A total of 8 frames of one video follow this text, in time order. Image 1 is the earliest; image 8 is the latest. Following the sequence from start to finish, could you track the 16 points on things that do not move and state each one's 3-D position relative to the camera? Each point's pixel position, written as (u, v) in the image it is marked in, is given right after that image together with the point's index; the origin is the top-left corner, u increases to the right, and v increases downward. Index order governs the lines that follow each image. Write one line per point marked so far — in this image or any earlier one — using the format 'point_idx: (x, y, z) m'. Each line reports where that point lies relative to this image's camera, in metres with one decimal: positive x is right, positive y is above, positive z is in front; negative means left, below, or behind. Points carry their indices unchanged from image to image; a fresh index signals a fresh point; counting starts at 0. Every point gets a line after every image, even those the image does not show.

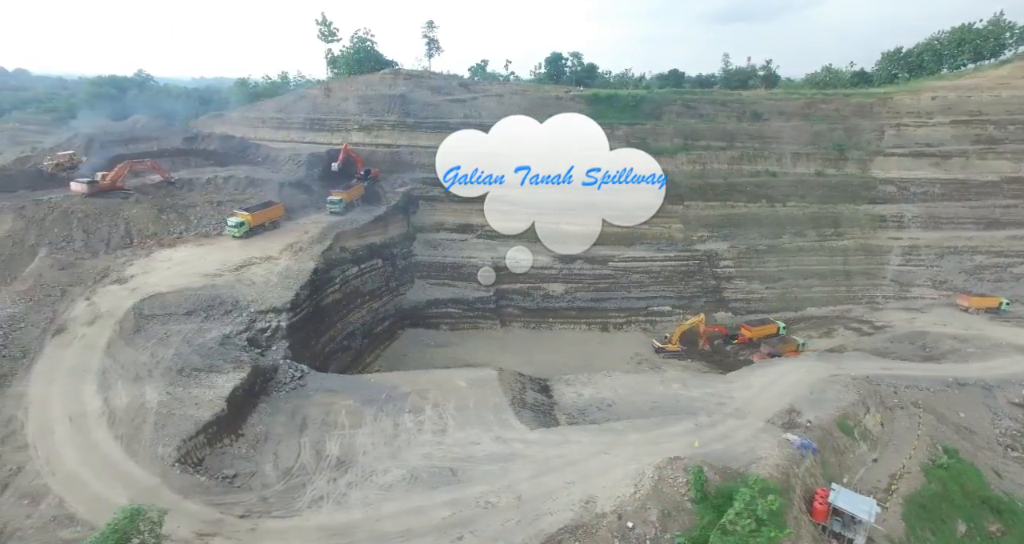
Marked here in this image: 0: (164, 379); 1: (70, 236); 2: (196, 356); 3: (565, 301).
0: (-6.6, -2.1, +8.7) m
1: (-12.8, +1.0, +13.3) m
2: (-6.5, -1.8, +9.4) m
3: (+2.2, -1.2, +18.5) m
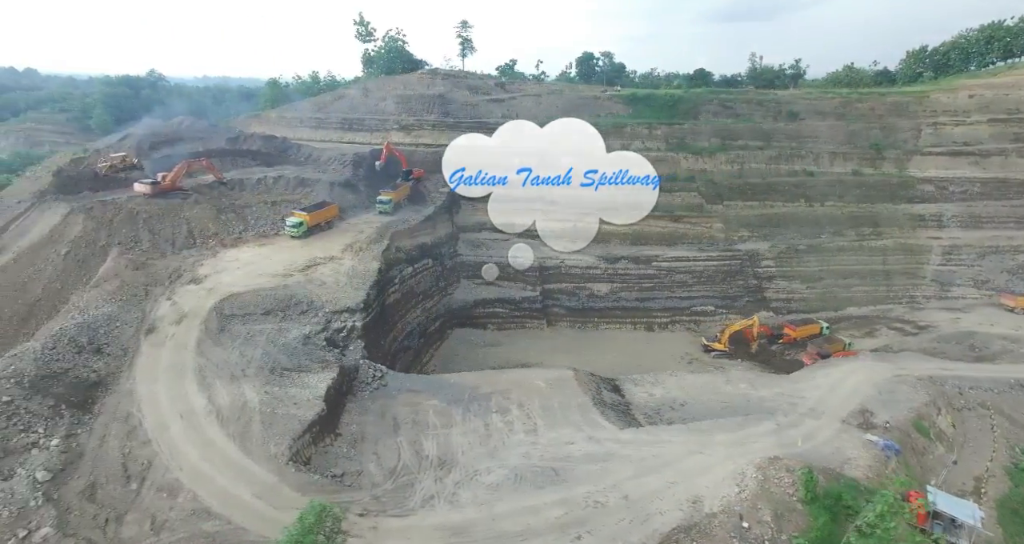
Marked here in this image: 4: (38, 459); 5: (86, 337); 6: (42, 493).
0: (-4.9, -2.1, +8.8) m
1: (-11.0, +1.0, +13.5) m
2: (-4.8, -1.8, +9.5) m
3: (+4.0, -1.2, +18.6) m
4: (-6.9, -2.8, +6.8) m
5: (-8.3, -1.3, +9.1) m
6: (-6.4, -3.0, +6.4) m
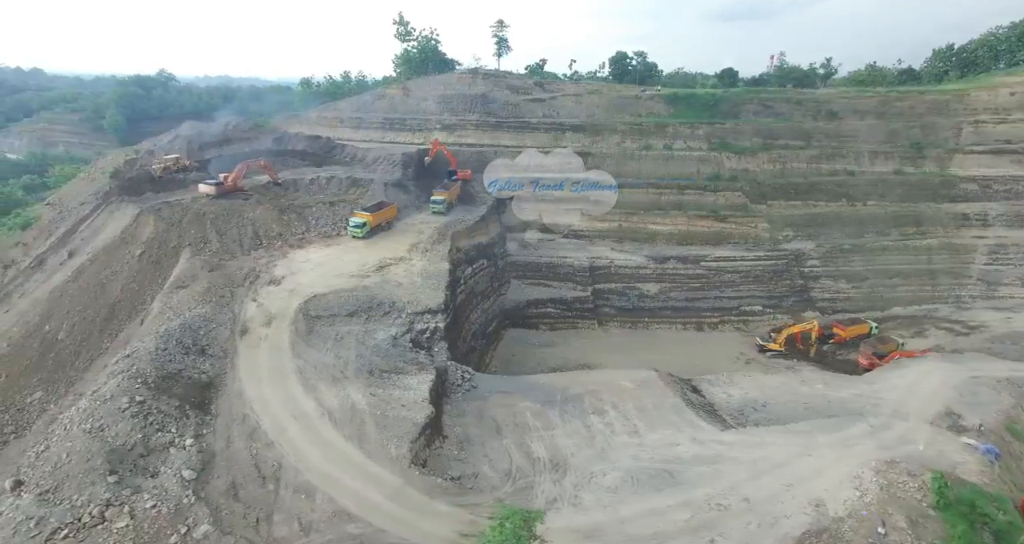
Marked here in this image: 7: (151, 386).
0: (-2.9, -2.1, +8.8) m
1: (-9.1, +1.0, +13.5) m
2: (-2.8, -1.8, +9.5) m
3: (+6.0, -1.2, +18.5) m
4: (-5.0, -2.8, +6.8) m
5: (-6.4, -1.3, +9.1) m
6: (-4.5, -3.1, +6.4) m
7: (-6.1, -1.9, +7.7) m
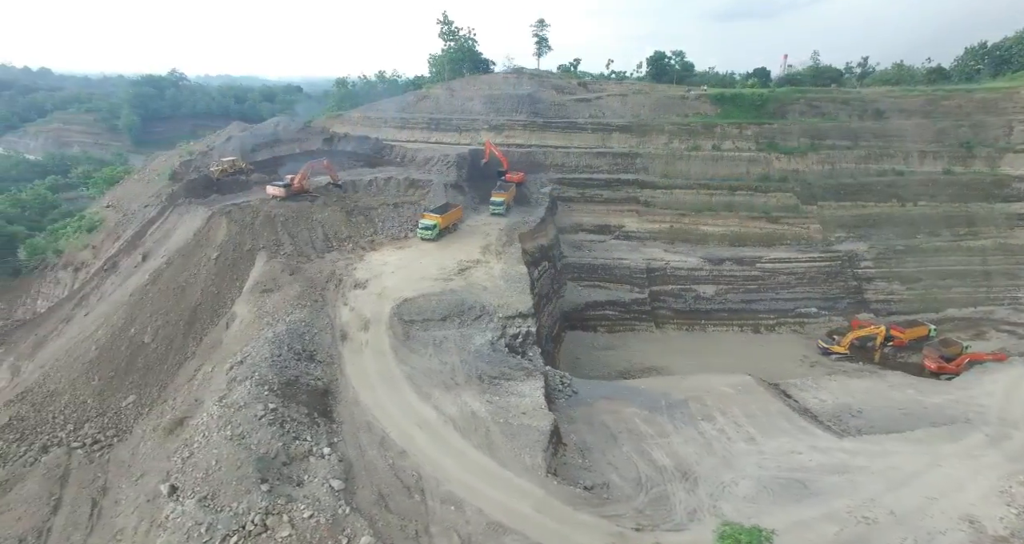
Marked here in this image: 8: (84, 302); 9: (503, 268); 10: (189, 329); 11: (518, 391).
0: (-0.7, -2.2, +8.7) m
1: (-6.9, +0.9, +13.4) m
2: (-0.6, -1.9, +9.4) m
3: (+8.3, -1.3, +18.3) m
4: (-2.8, -2.9, +6.7) m
5: (-4.2, -1.4, +9.0) m
6: (-2.3, -3.2, +6.3) m
7: (-3.9, -2.0, +7.6) m
8: (-12.7, -0.9, +13.5) m
9: (-0.2, +0.1, +12.8) m
10: (-8.3, -1.5, +11.6) m
11: (+0.1, -2.3, +8.7) m
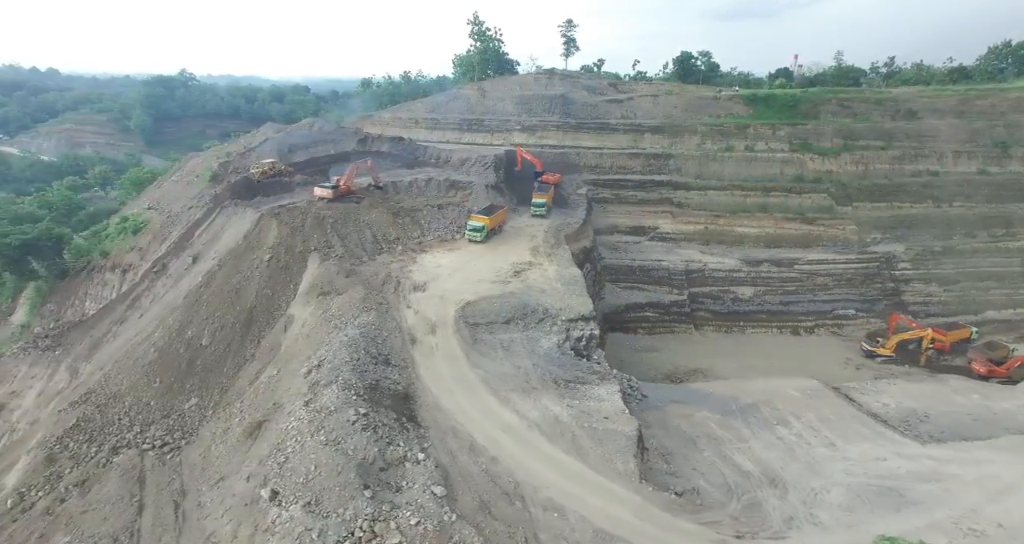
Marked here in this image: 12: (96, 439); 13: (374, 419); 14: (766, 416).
0: (+0.7, -2.3, +8.6) m
1: (-5.4, +0.9, +13.4) m
2: (+0.9, -2.0, +9.3) m
3: (+9.8, -1.3, +18.2) m
4: (-1.4, -3.0, +6.7) m
5: (-2.7, -1.5, +8.9) m
6: (-0.9, -3.2, +6.2) m
7: (-2.4, -2.1, +7.6) m
8: (-11.2, -0.9, +13.6) m
9: (+1.2, 0.0, +12.7) m
10: (-6.9, -1.5, +11.6) m
11: (+1.6, -2.4, +8.7) m
12: (-9.4, -3.7, +10.2) m
13: (-2.2, -2.3, +7.3) m
14: (+5.2, -3.0, +9.3) m
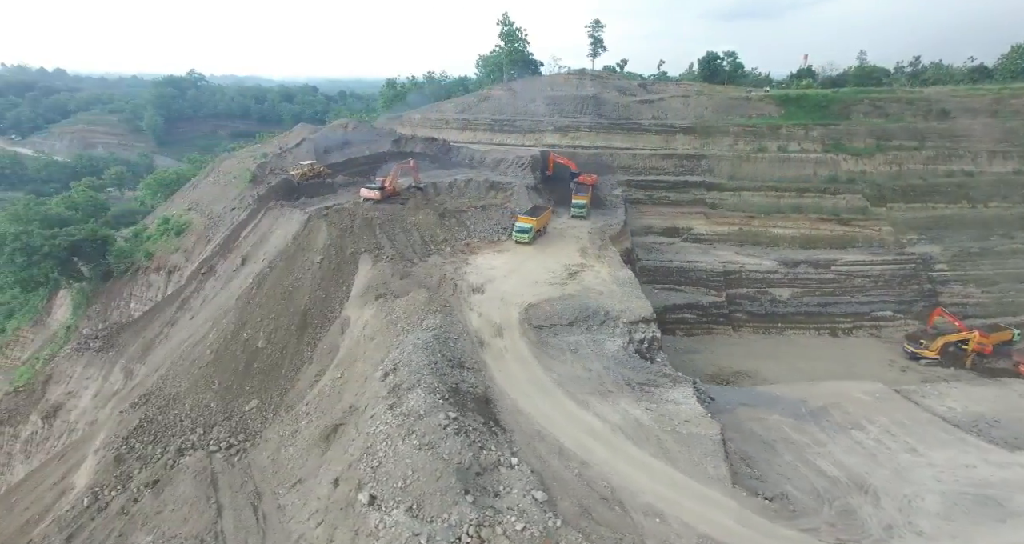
0: (+2.2, -2.3, +8.6) m
1: (-3.9, +0.8, +13.4) m
2: (+2.3, -2.0, +9.3) m
3: (+11.3, -1.4, +18.1) m
4: (+0.1, -3.0, +6.6) m
5: (-1.3, -1.5, +8.9) m
6: (+0.5, -3.3, +6.2) m
7: (-1.0, -2.1, +7.6) m
8: (-9.7, -1.0, +13.6) m
9: (+2.7, 0.0, +12.6) m
10: (-5.4, -1.6, +11.6) m
11: (+3.0, -2.4, +8.6) m
12: (-7.9, -3.8, +10.2) m
13: (-0.8, -2.4, +7.2) m
14: (+6.6, -3.0, +9.2) m
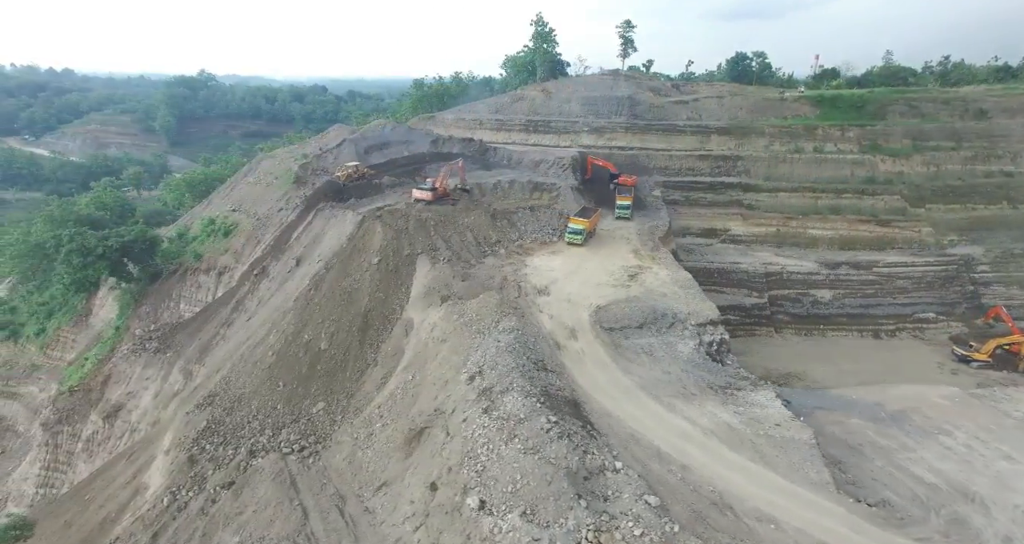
0: (+3.8, -2.4, +8.5) m
1: (-2.3, +0.8, +13.4) m
2: (+3.9, -2.1, +9.2) m
3: (+12.9, -1.4, +18.0) m
4: (+1.6, -3.1, +6.6) m
5: (+0.3, -1.6, +8.9) m
6: (+2.1, -3.3, +6.1) m
7: (+0.6, -2.2, +7.5) m
8: (-8.1, -1.0, +13.6) m
9: (+4.3, -0.1, +12.6) m
10: (-3.8, -1.6, +11.6) m
11: (+4.6, -2.5, +8.6) m
12: (-6.3, -3.8, +10.2) m
13: (+0.8, -2.4, +7.2) m
14: (+8.2, -3.1, +9.2) m
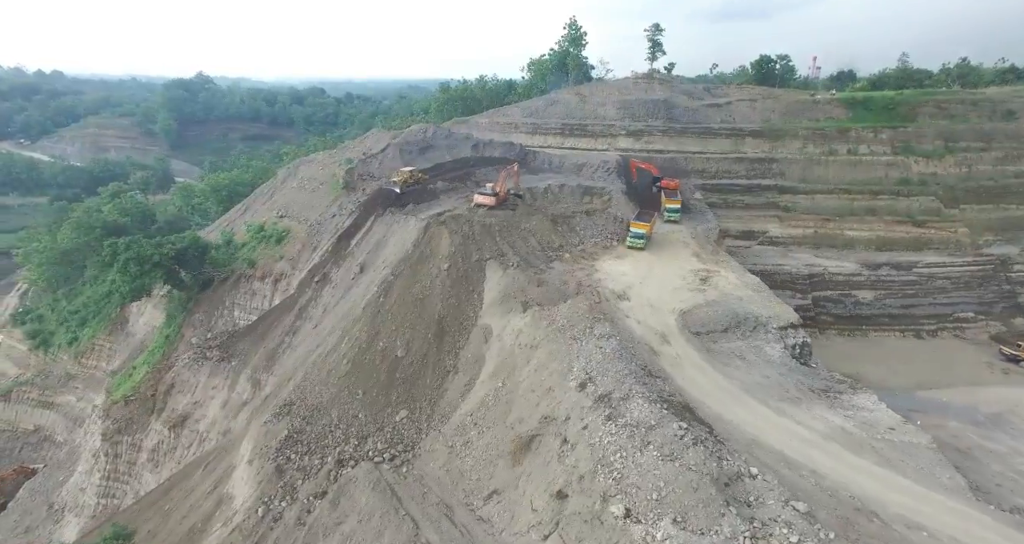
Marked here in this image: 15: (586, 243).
0: (+5.8, -2.5, +8.6) m
1: (-0.3, +0.6, +13.4) m
2: (+5.9, -2.2, +9.3) m
3: (+14.8, -1.5, +18.1) m
4: (+3.7, -3.2, +6.6) m
5: (+2.3, -1.7, +8.9) m
6: (+4.2, -3.4, +6.2) m
7: (+2.6, -2.3, +7.6) m
8: (-6.1, -1.2, +13.5) m
9: (+6.3, -0.2, +12.6) m
10: (-1.8, -1.8, +11.6) m
11: (+6.6, -2.5, +8.6) m
12: (-4.3, -4.0, +10.1) m
13: (+2.8, -2.6, +7.2) m
14: (+10.2, -3.1, +9.3) m
15: (+2.3, +0.9, +14.4) m
